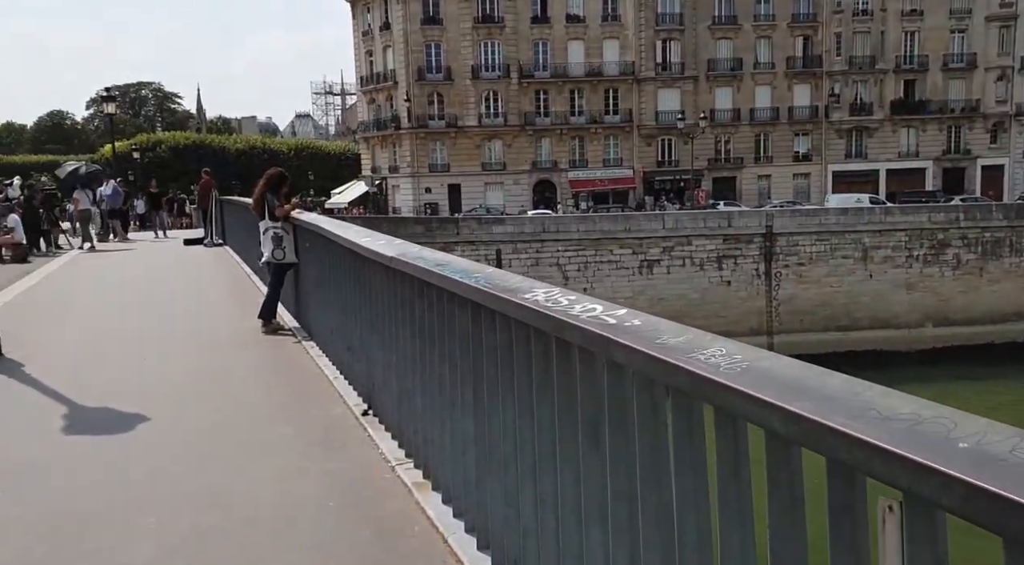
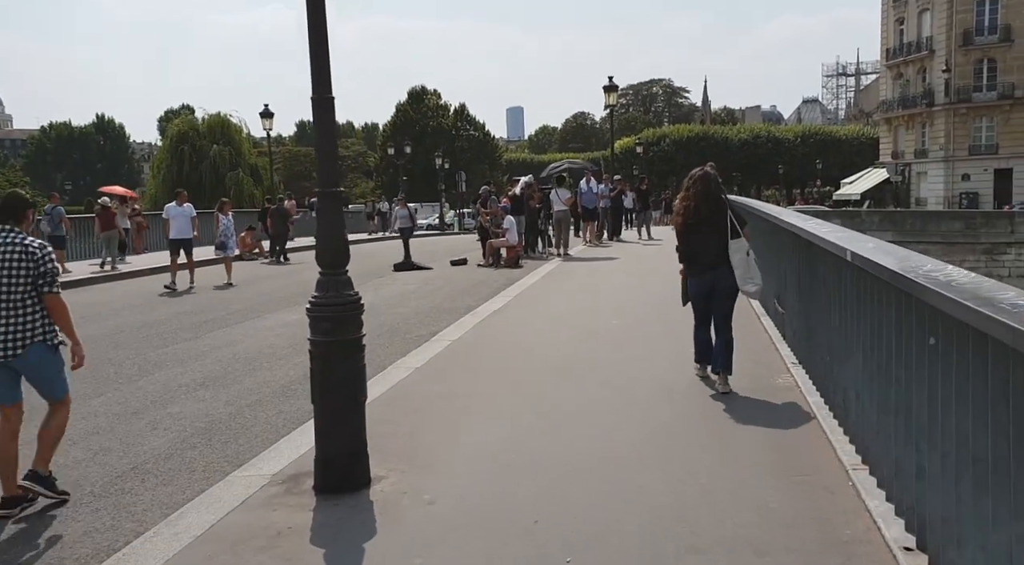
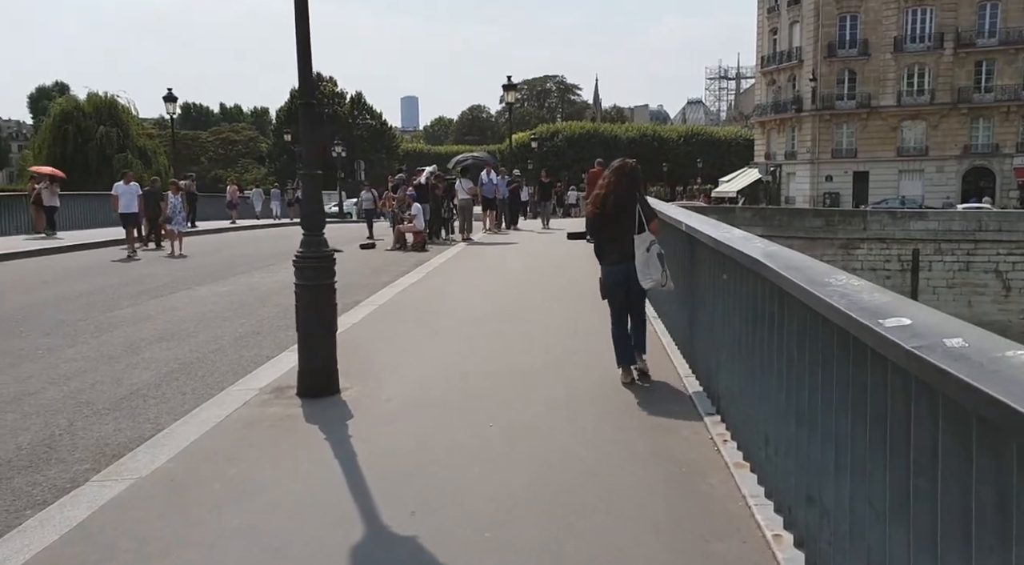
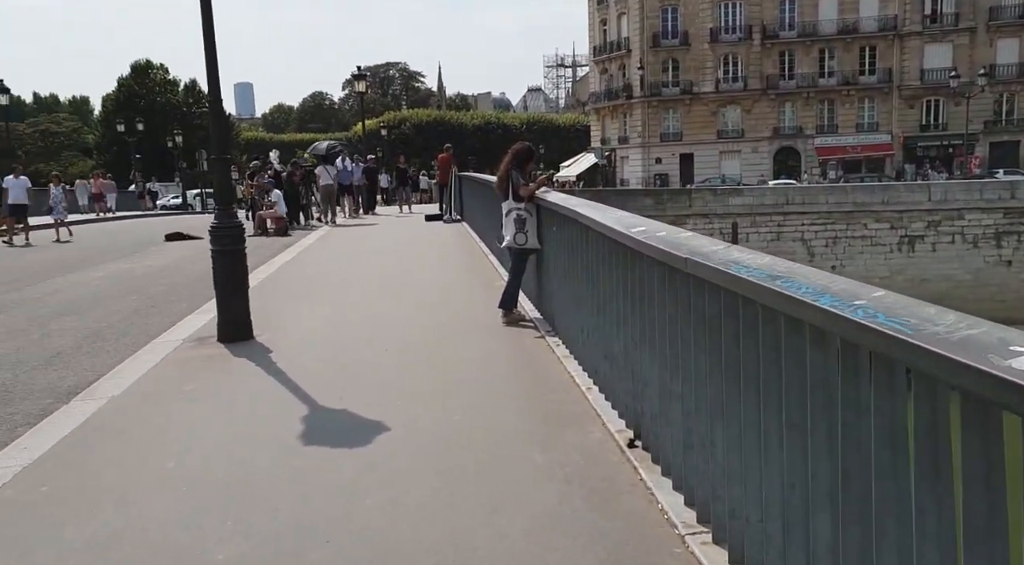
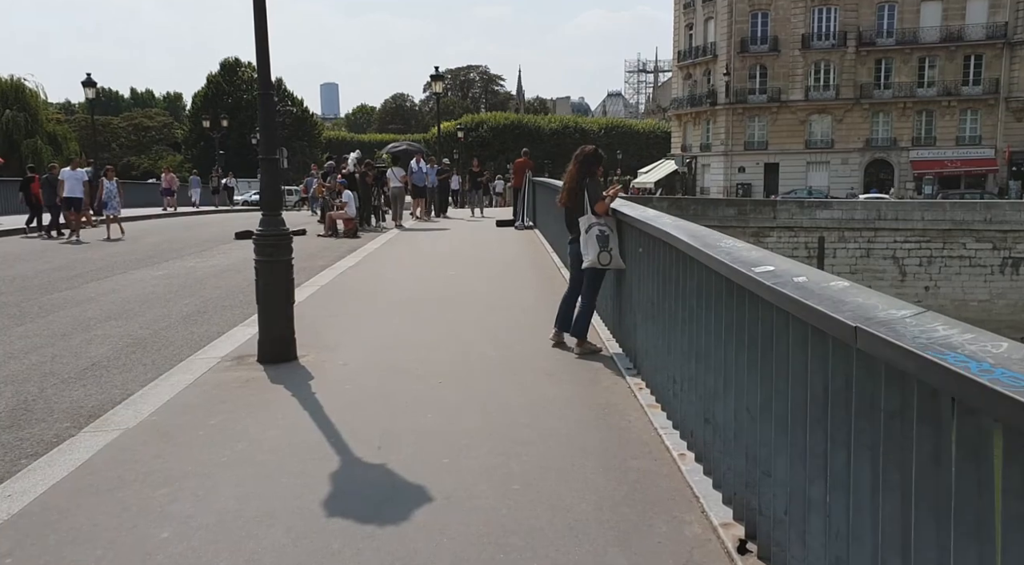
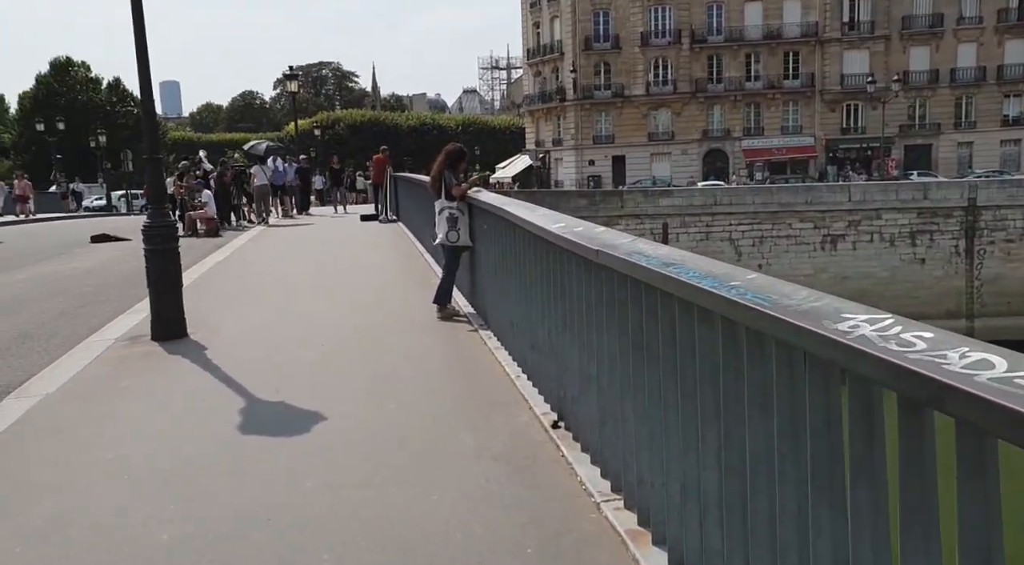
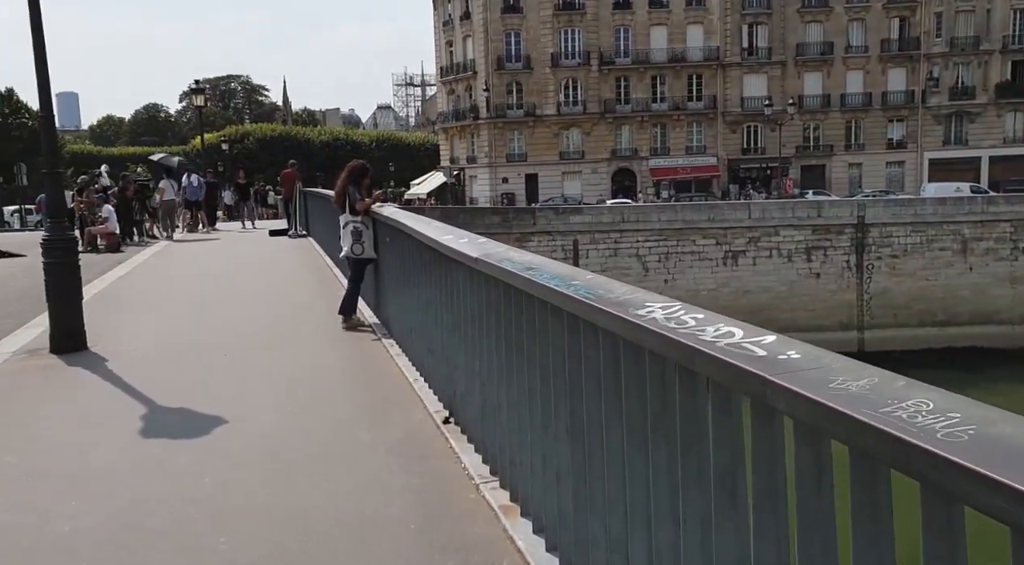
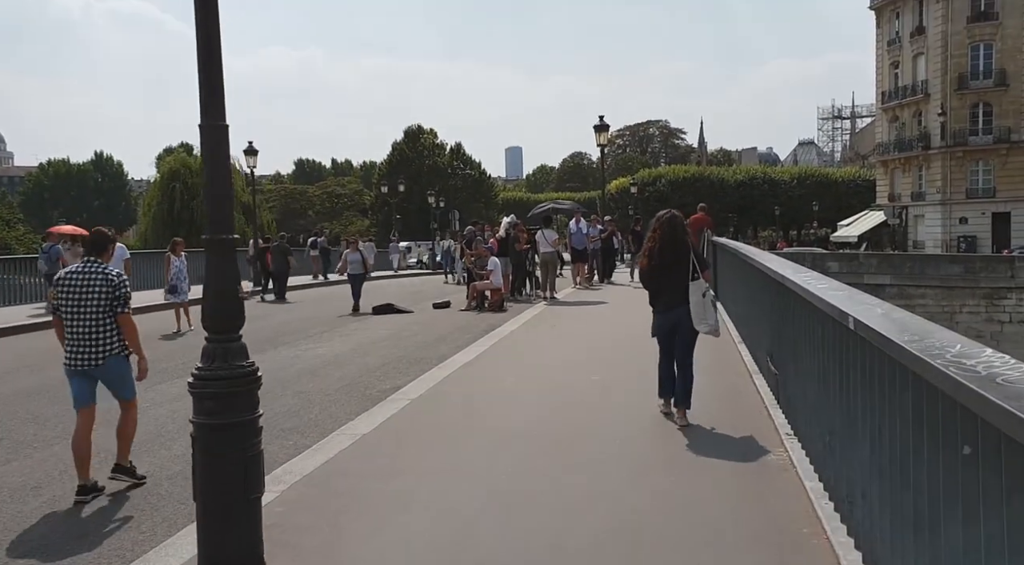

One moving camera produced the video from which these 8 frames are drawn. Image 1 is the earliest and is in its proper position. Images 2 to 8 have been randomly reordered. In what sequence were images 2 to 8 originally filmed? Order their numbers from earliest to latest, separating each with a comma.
7, 6, 4, 5, 3, 2, 8
